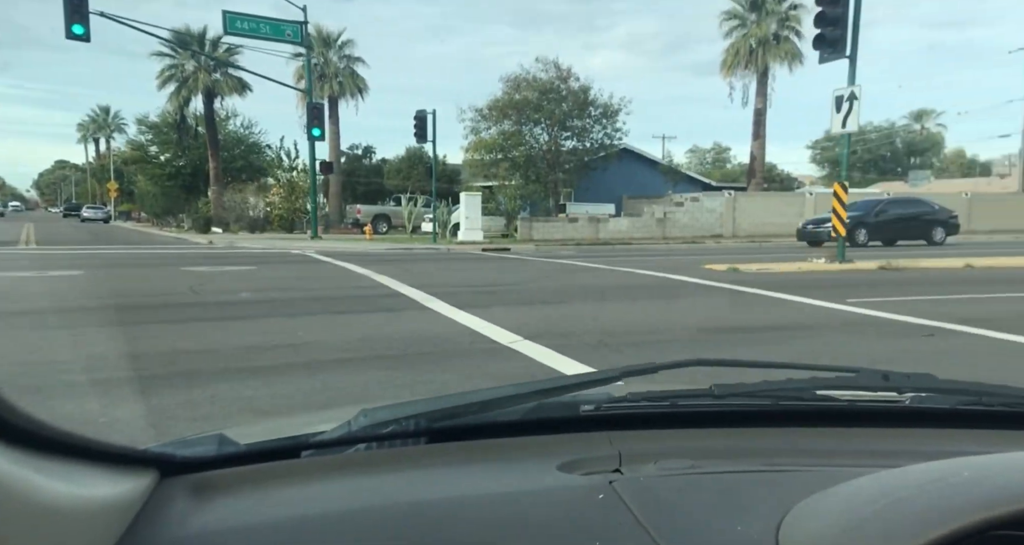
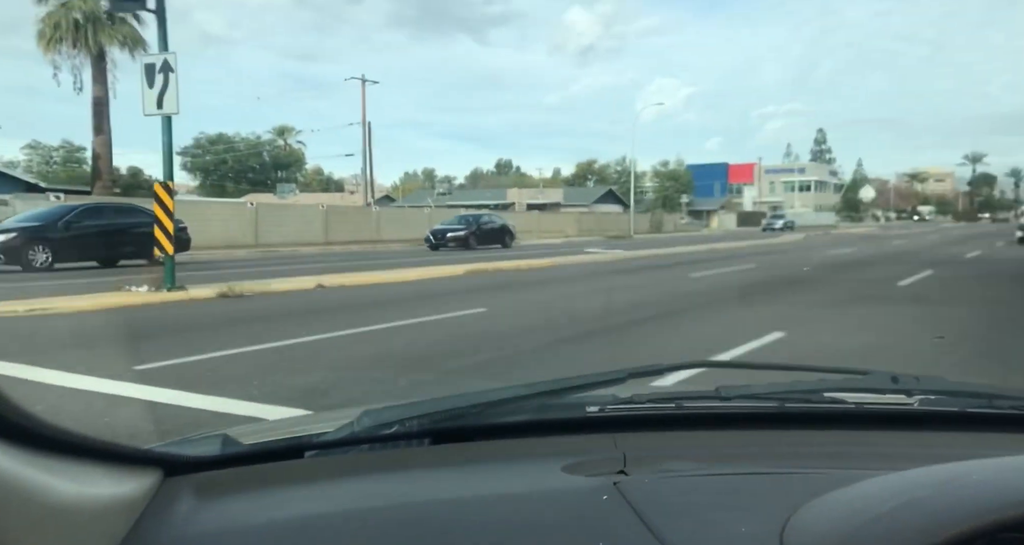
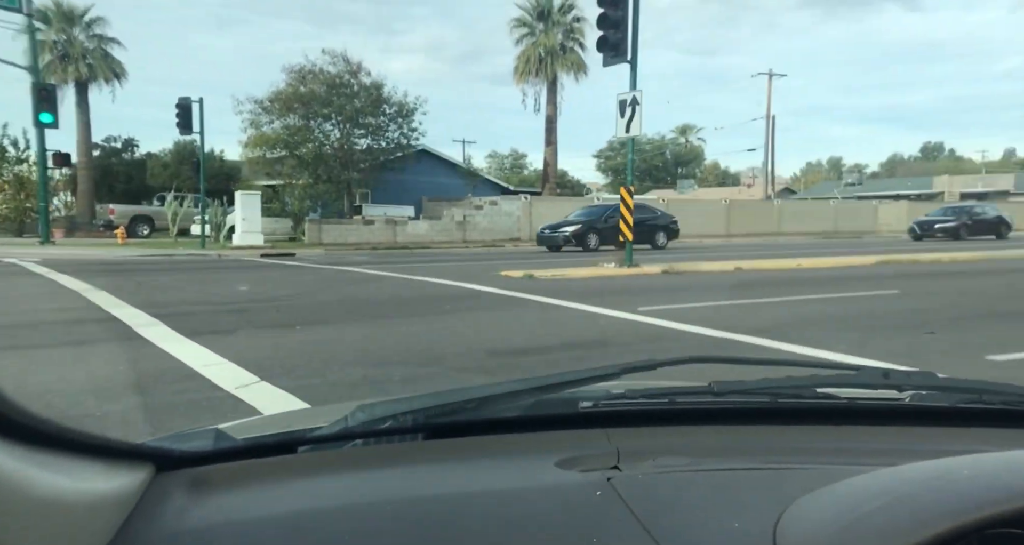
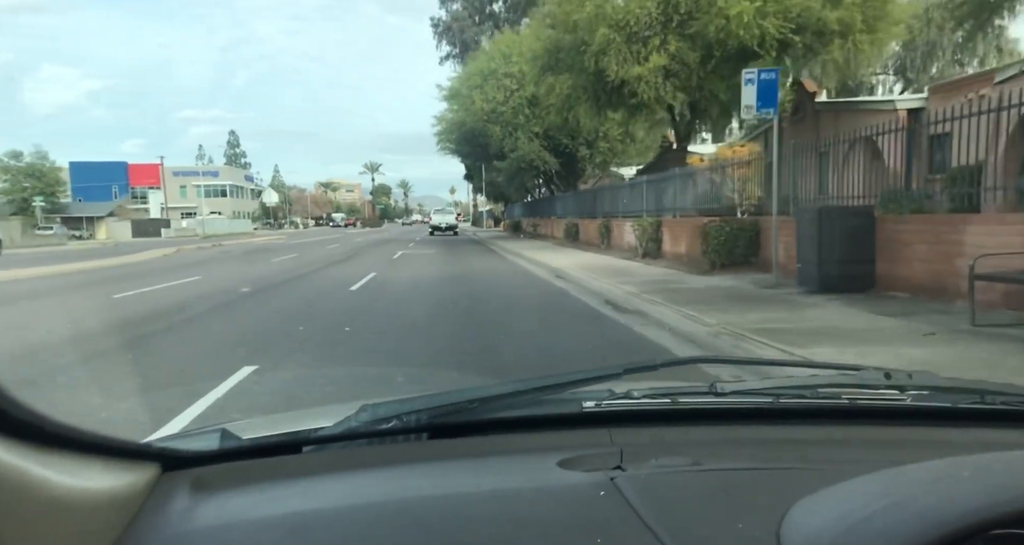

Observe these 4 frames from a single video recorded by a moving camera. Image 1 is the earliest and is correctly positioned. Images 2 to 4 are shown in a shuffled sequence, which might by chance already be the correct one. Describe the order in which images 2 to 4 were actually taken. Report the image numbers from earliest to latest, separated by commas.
3, 2, 4
